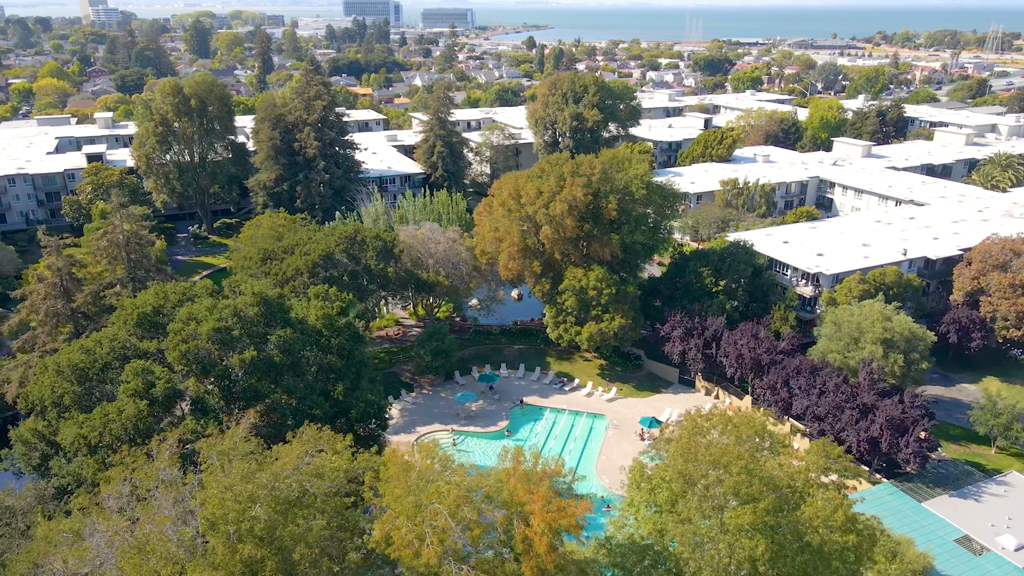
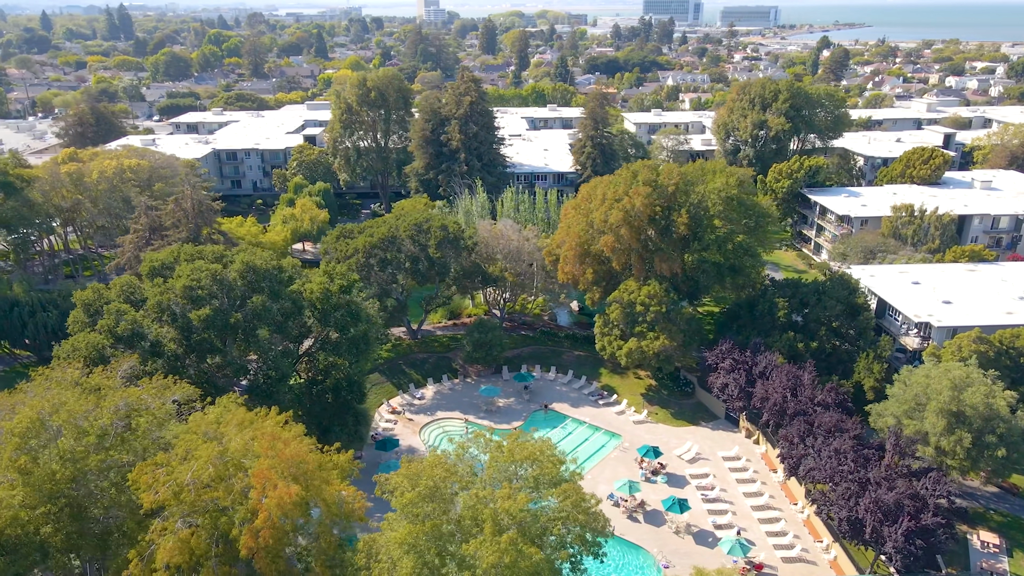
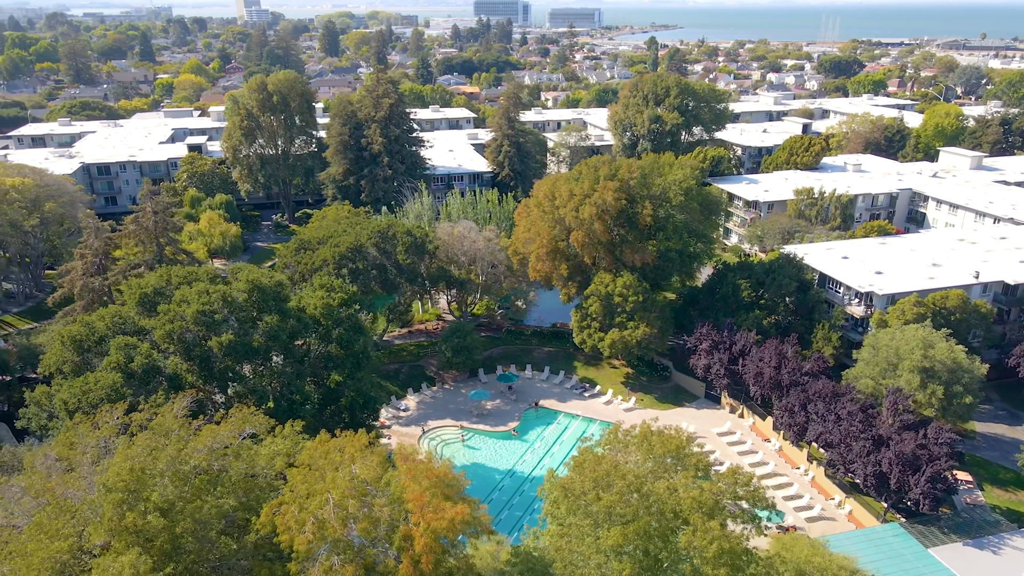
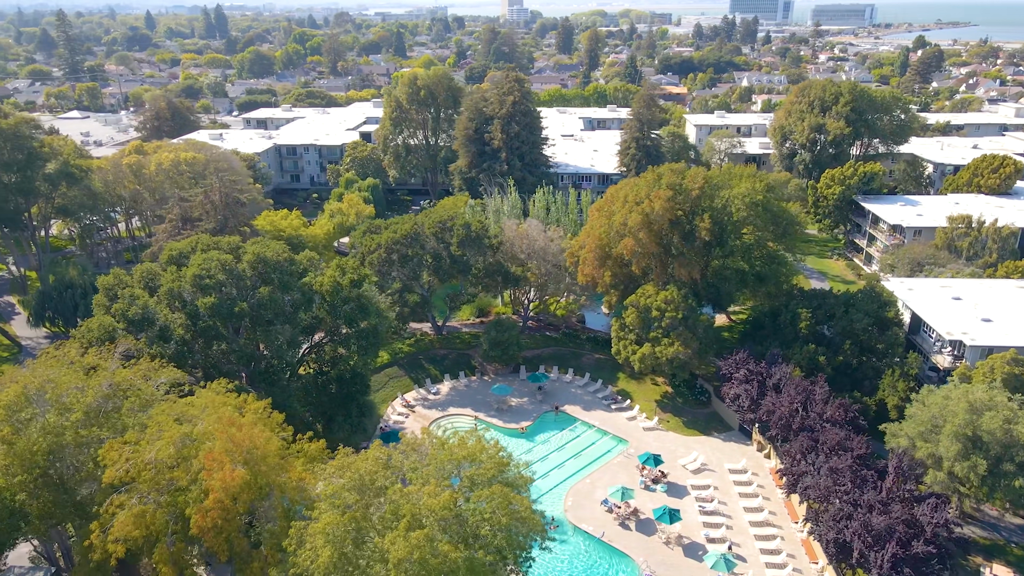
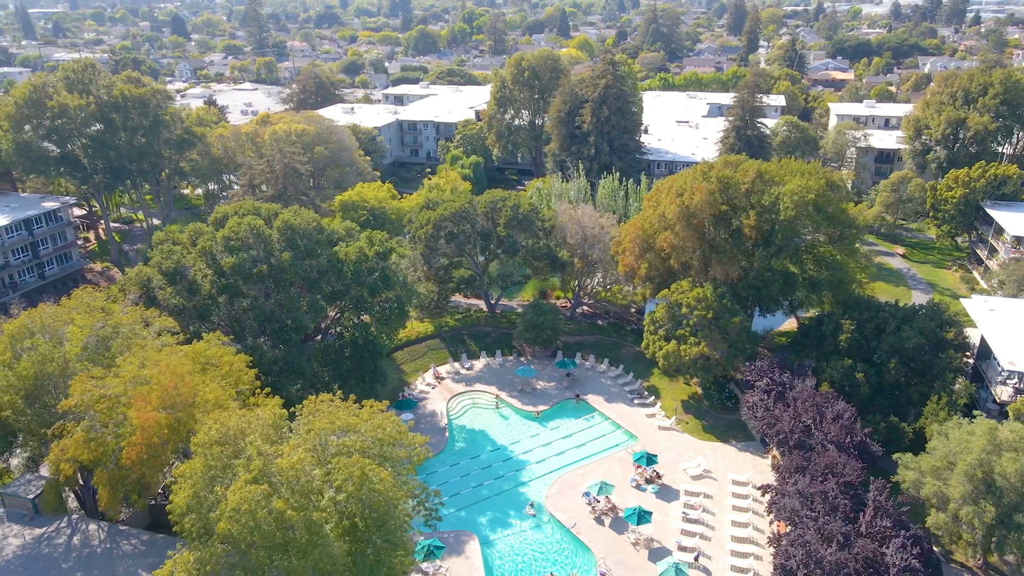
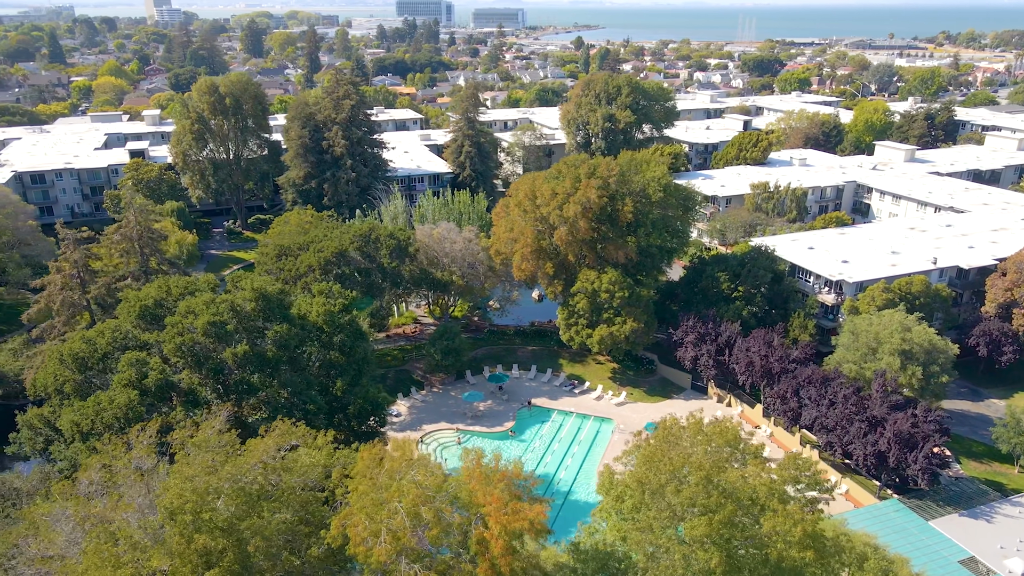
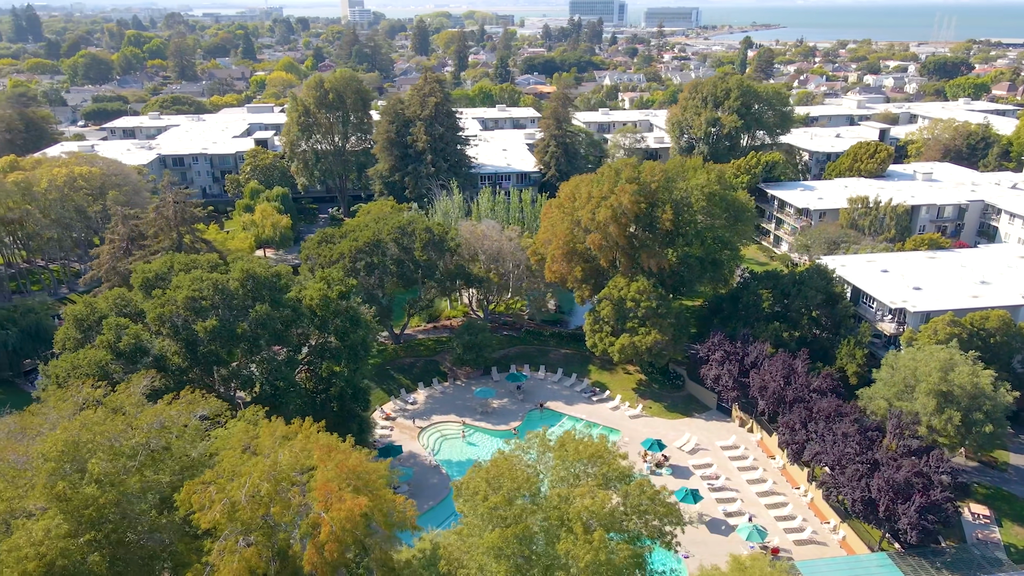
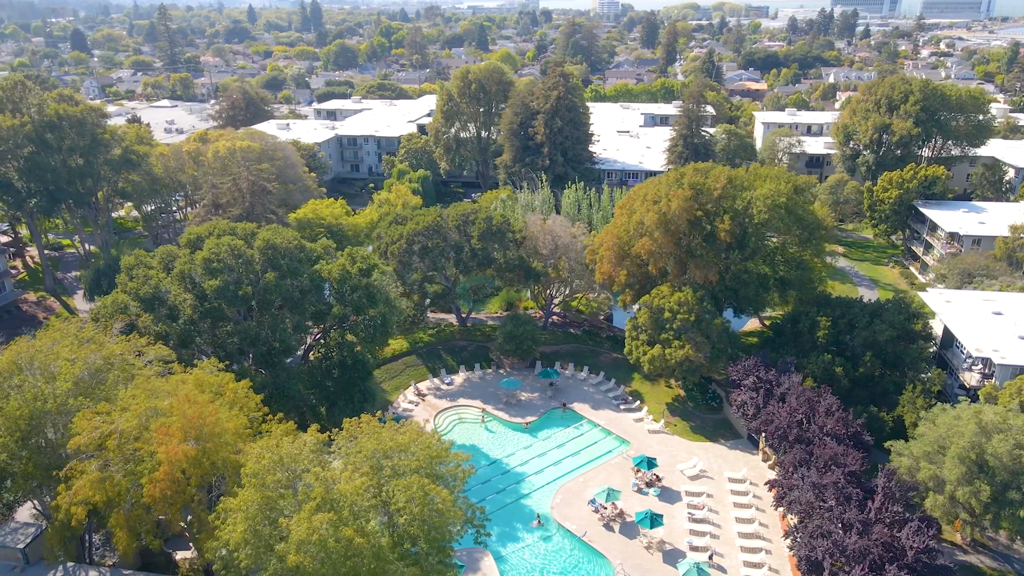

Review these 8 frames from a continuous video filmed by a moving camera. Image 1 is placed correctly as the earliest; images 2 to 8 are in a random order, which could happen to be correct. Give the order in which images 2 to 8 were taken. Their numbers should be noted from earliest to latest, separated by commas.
6, 3, 7, 2, 4, 8, 5
